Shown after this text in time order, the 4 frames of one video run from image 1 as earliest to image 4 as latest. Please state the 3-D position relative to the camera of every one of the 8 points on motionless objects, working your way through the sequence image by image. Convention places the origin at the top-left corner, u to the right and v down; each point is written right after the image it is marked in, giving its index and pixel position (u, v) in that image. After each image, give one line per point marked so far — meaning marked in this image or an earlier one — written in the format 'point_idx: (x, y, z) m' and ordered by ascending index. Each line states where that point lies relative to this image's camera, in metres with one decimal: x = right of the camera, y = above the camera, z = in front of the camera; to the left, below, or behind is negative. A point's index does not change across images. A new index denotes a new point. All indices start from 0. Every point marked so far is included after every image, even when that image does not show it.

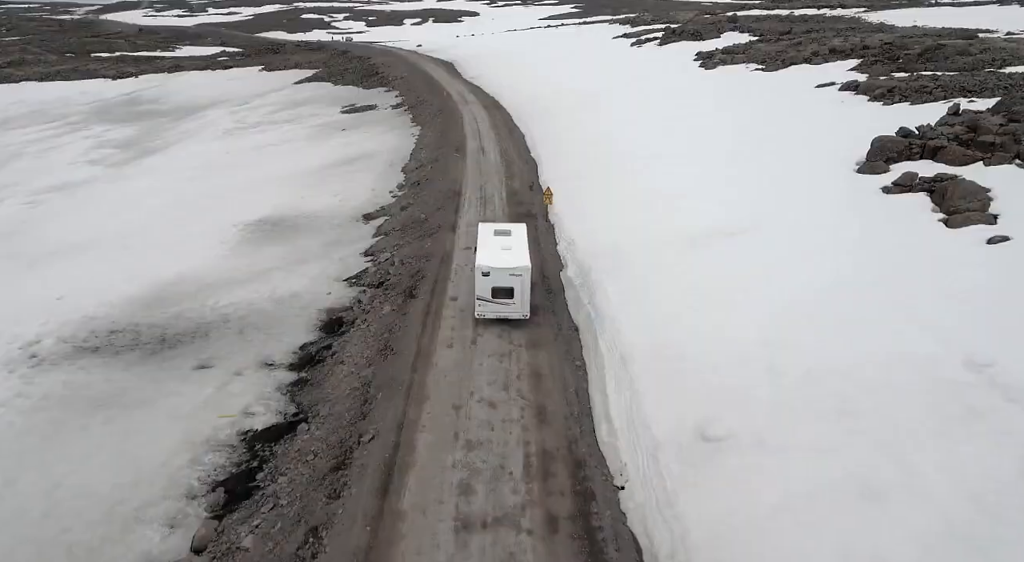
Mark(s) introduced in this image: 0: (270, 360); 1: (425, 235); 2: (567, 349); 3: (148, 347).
0: (-6.4, -2.1, +14.2) m
1: (-3.2, +1.7, +19.6) m
2: (+1.3, -1.6, +12.9) m
3: (-10.9, -2.0, +16.2) m
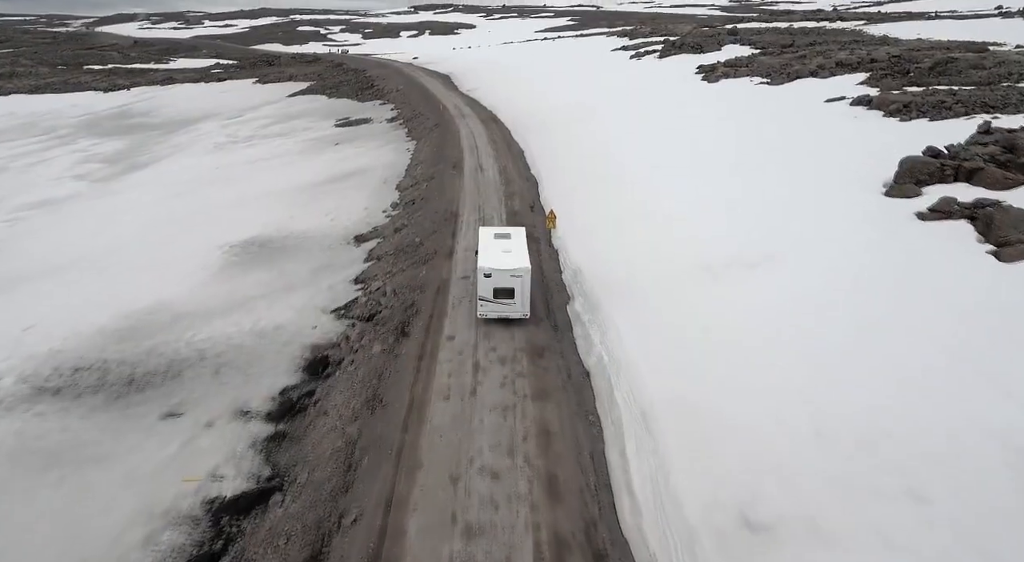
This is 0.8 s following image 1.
0: (-6.3, -3.0, +12.8) m
1: (-3.1, +0.6, +18.3) m
2: (+1.4, -2.5, +11.5) m
3: (-10.9, -2.9, +14.8) m
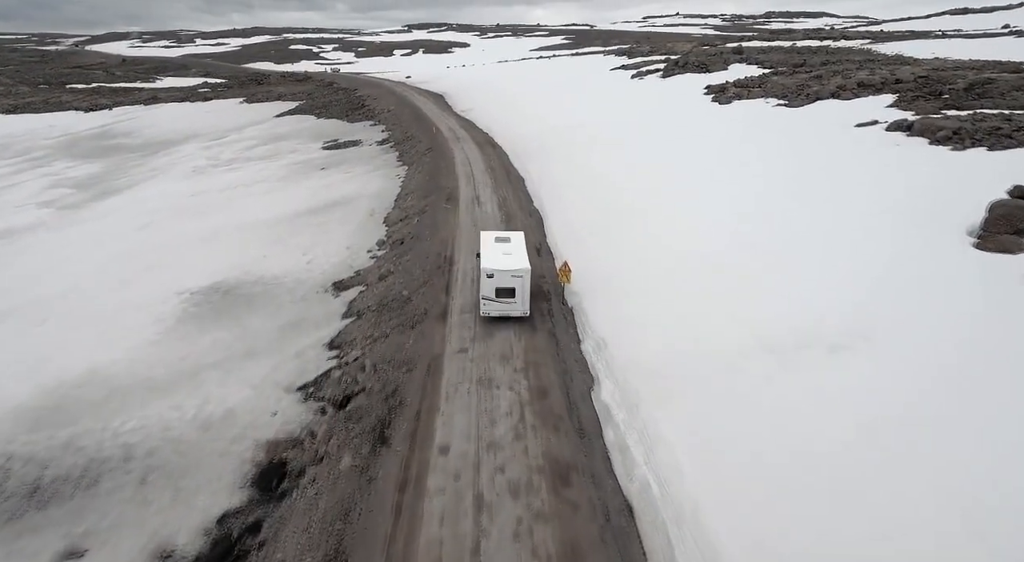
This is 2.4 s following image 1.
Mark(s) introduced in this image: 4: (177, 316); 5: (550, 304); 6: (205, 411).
0: (-6.0, -4.7, +9.5) m
1: (-2.9, -1.2, +15.1) m
2: (+1.7, -4.2, +8.3) m
3: (-10.6, -4.7, +11.4) m
4: (-12.4, -1.3, +20.0) m
5: (+1.2, -0.7, +15.8) m
6: (-7.8, -3.2, +13.6) m
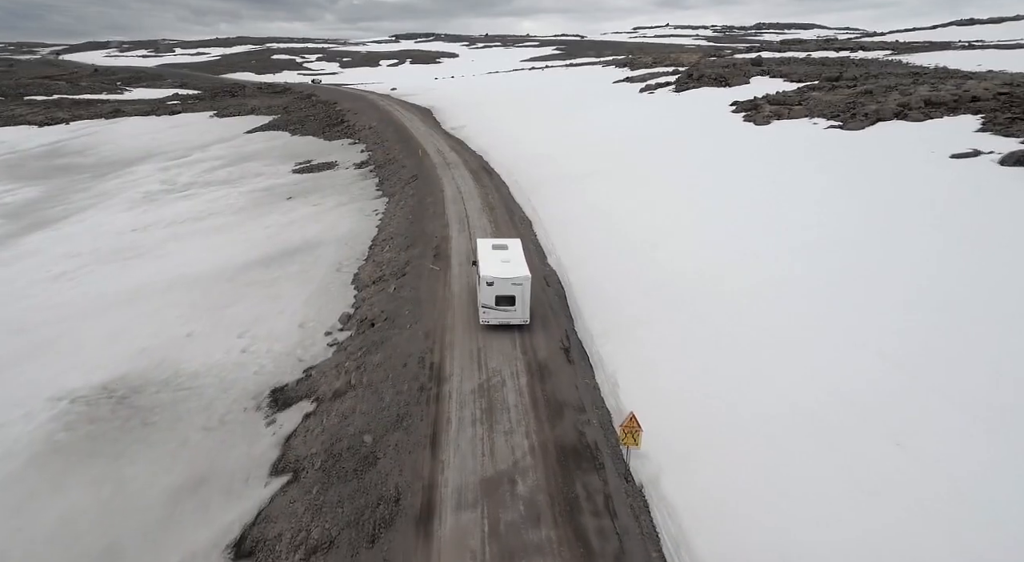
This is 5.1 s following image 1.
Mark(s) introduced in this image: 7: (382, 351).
0: (-5.4, -7.4, +3.1) m
1: (-2.4, -4.0, +8.9) m
2: (+2.3, -6.8, +2.1) m
3: (-10.0, -7.5, +4.9) m
4: (-12.0, -4.2, +13.5) m
5: (+1.7, -3.4, +9.6) m
6: (-7.2, -6.0, +7.2) m
7: (-3.4, -1.9, +14.0) m
